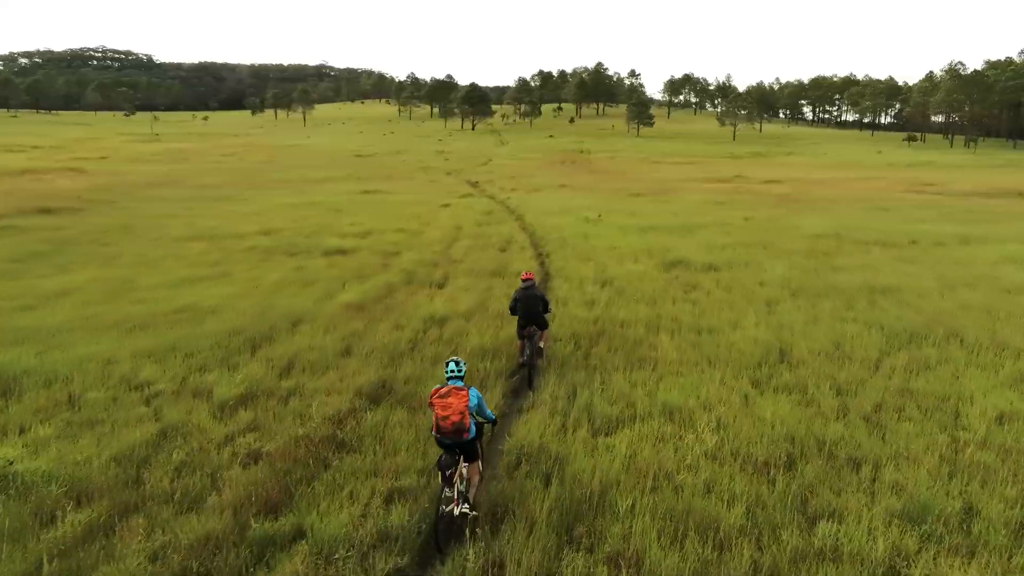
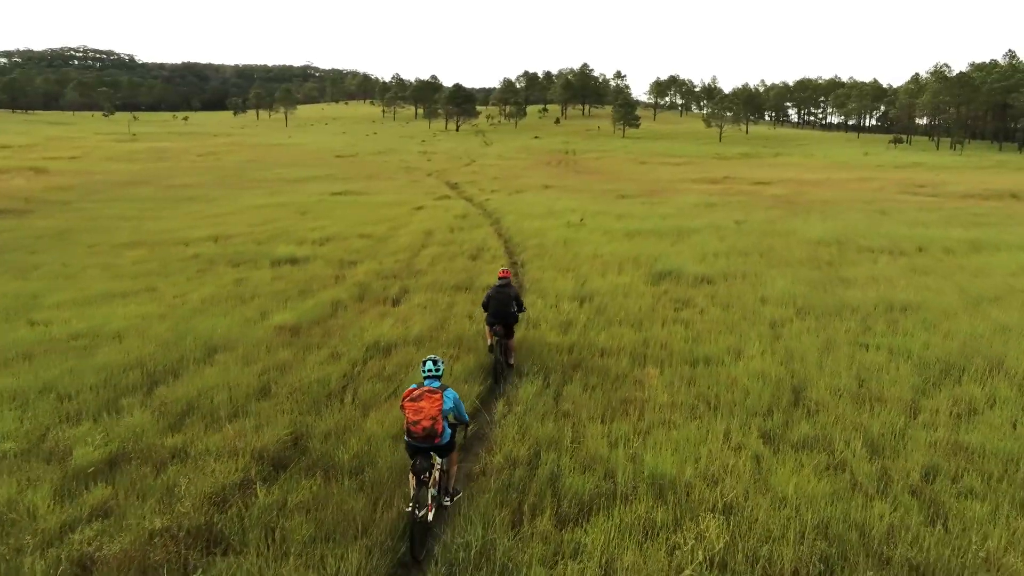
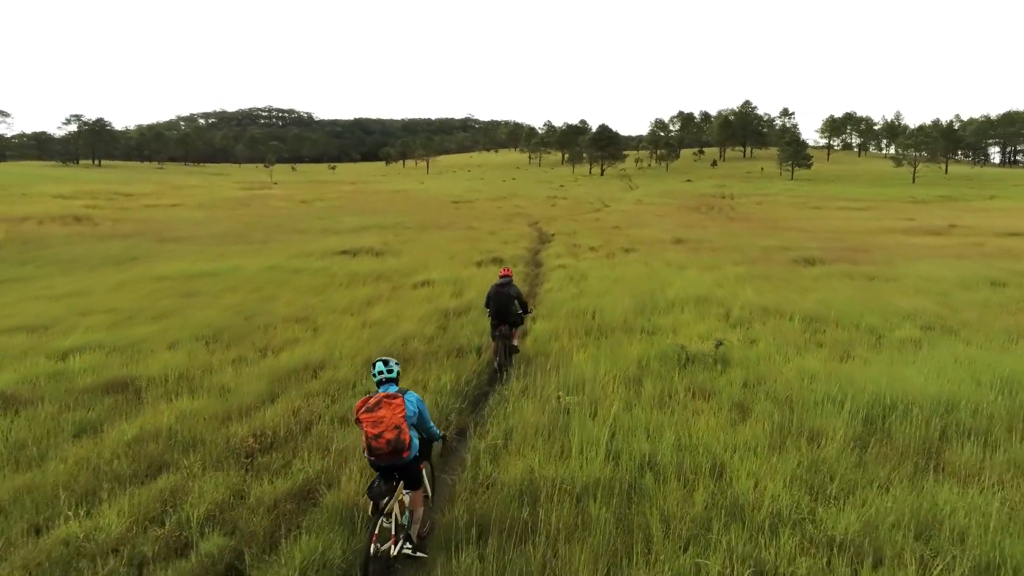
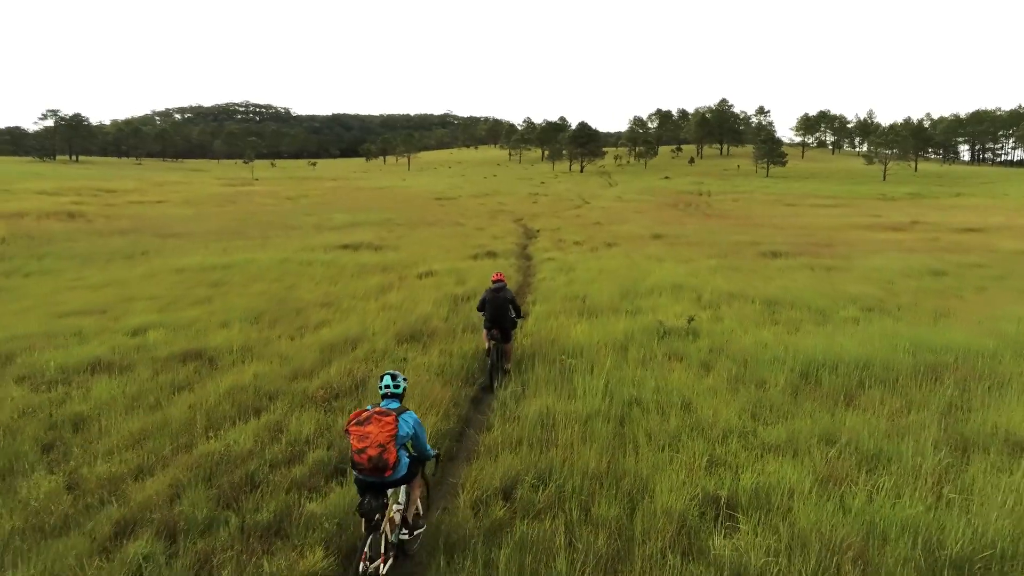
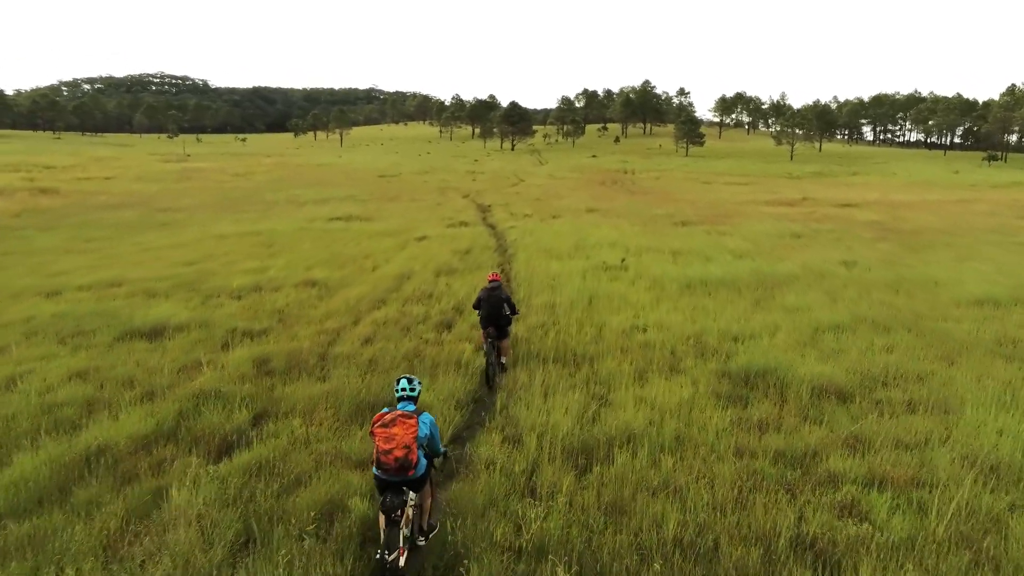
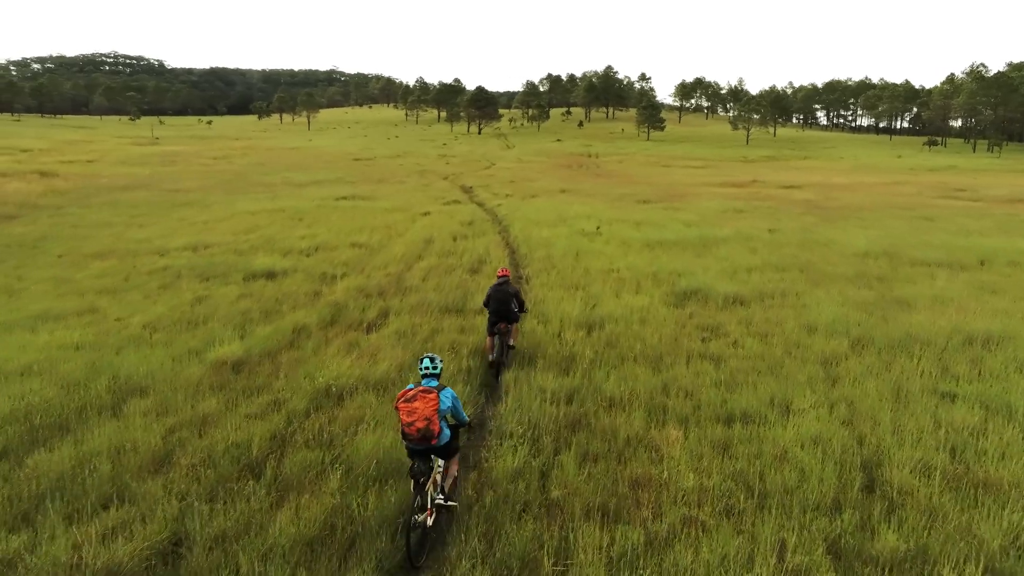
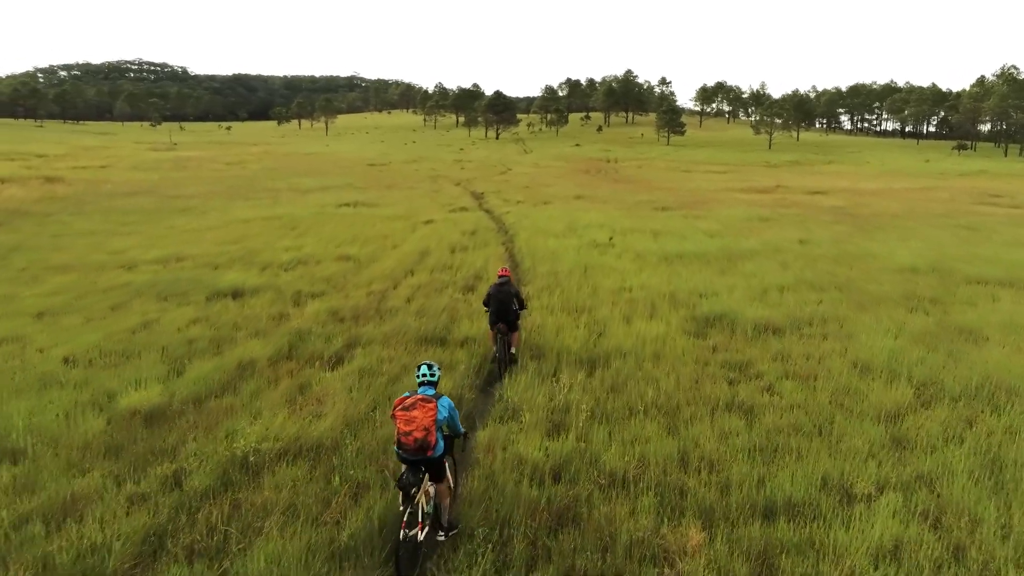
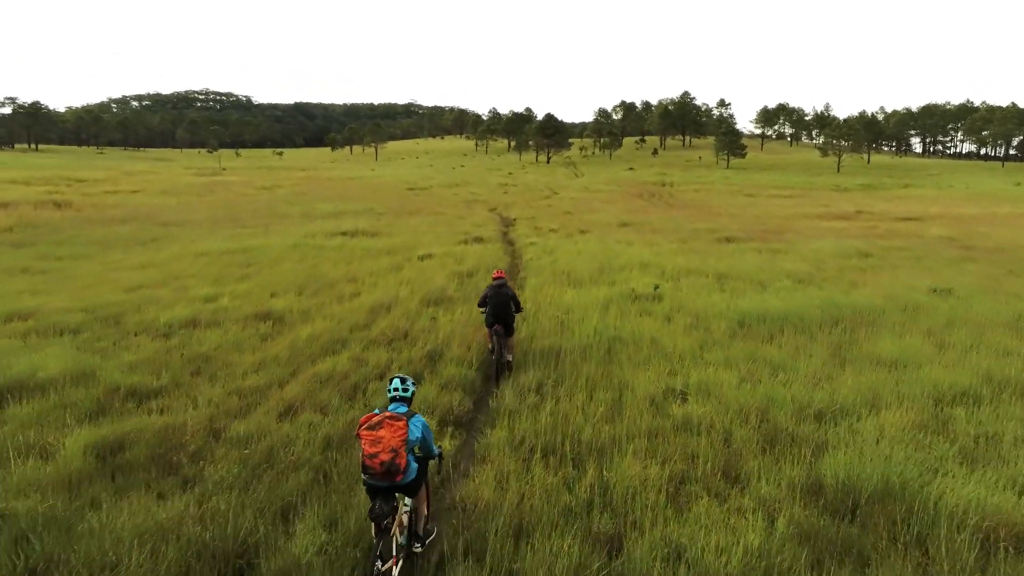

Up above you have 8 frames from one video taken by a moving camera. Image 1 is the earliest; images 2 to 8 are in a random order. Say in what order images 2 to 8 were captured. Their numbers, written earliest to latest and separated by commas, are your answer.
2, 6, 7, 5, 8, 4, 3
